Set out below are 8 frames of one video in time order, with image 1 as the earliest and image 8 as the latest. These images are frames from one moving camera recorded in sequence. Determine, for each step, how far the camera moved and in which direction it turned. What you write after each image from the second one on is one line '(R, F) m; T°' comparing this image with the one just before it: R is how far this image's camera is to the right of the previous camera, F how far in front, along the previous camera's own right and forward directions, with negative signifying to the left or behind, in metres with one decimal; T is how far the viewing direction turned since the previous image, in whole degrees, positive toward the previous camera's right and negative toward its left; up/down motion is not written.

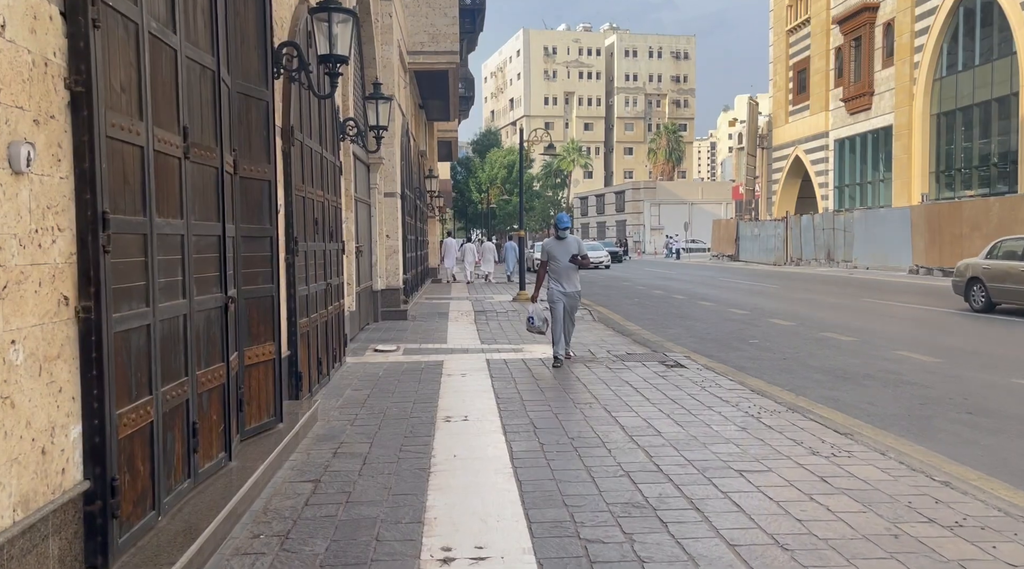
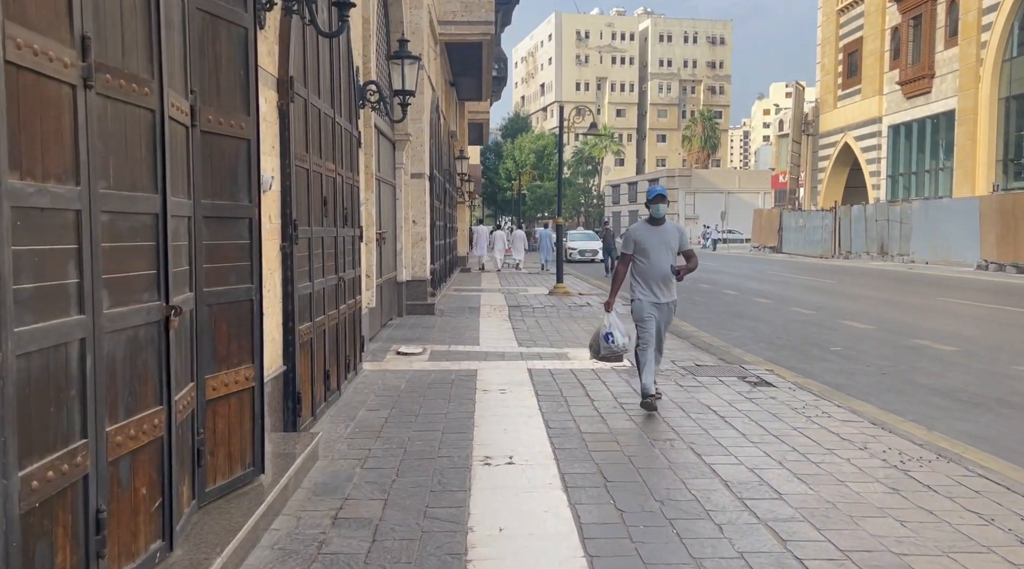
(-0.2, +1.7) m; -2°
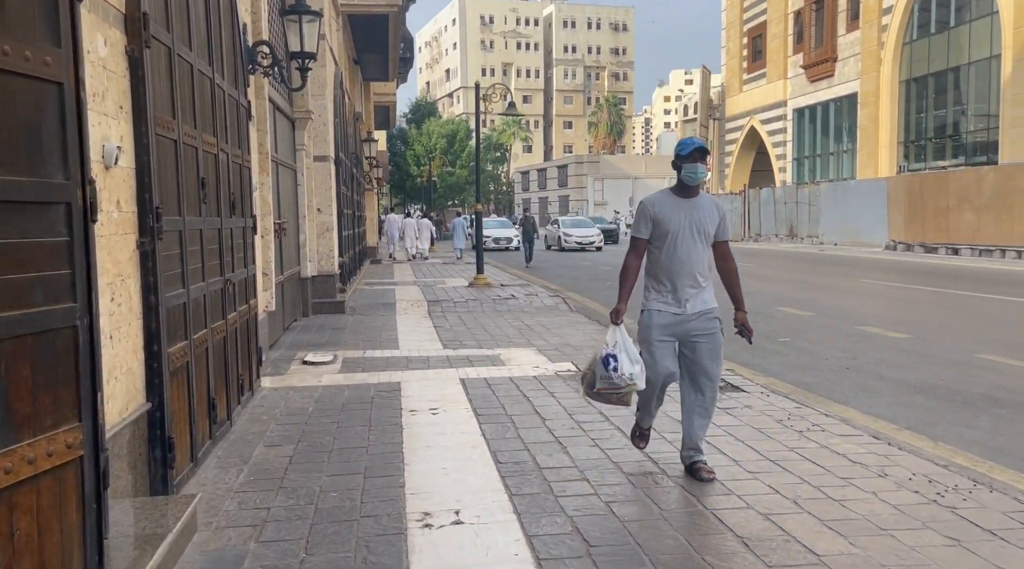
(-0.1, +1.3) m; +6°
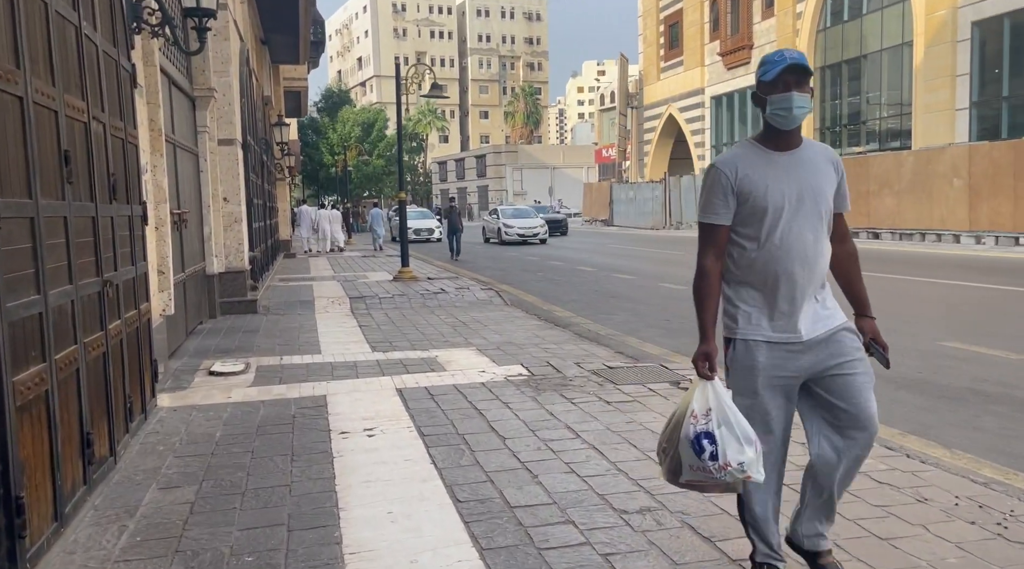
(-0.2, +1.0) m; +5°
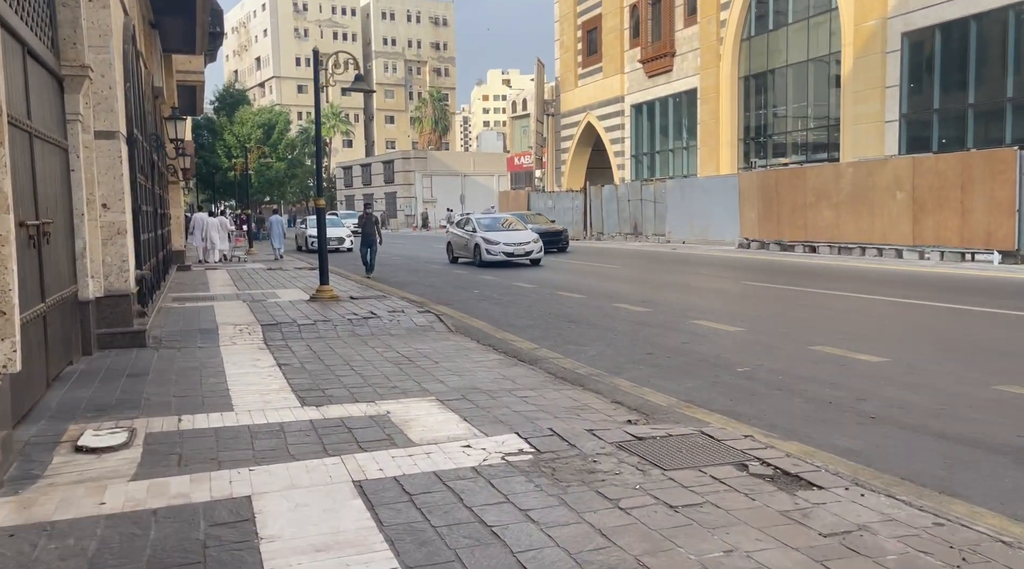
(-0.5, +1.9) m; +6°
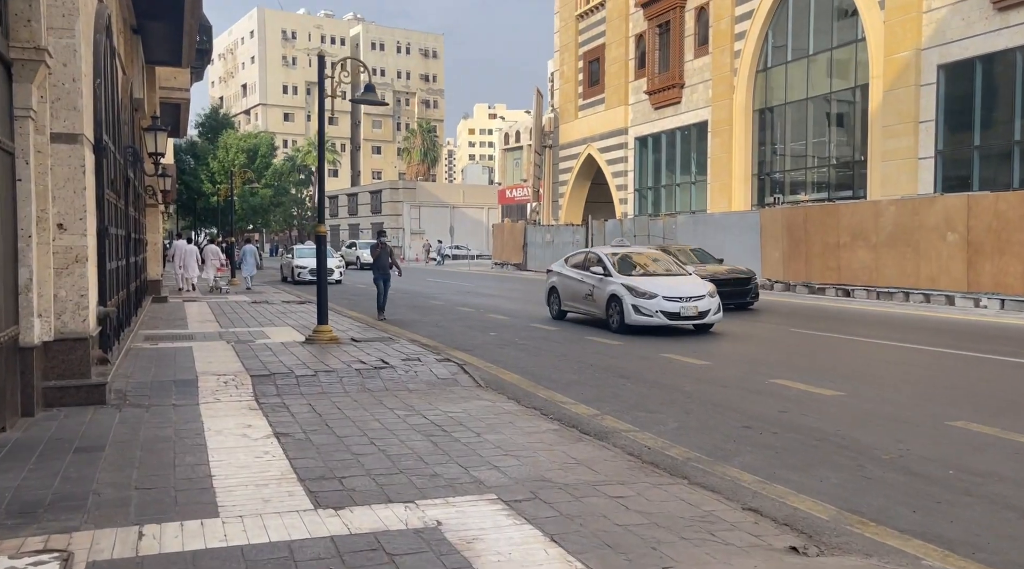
(-0.7, +1.9) m; +1°
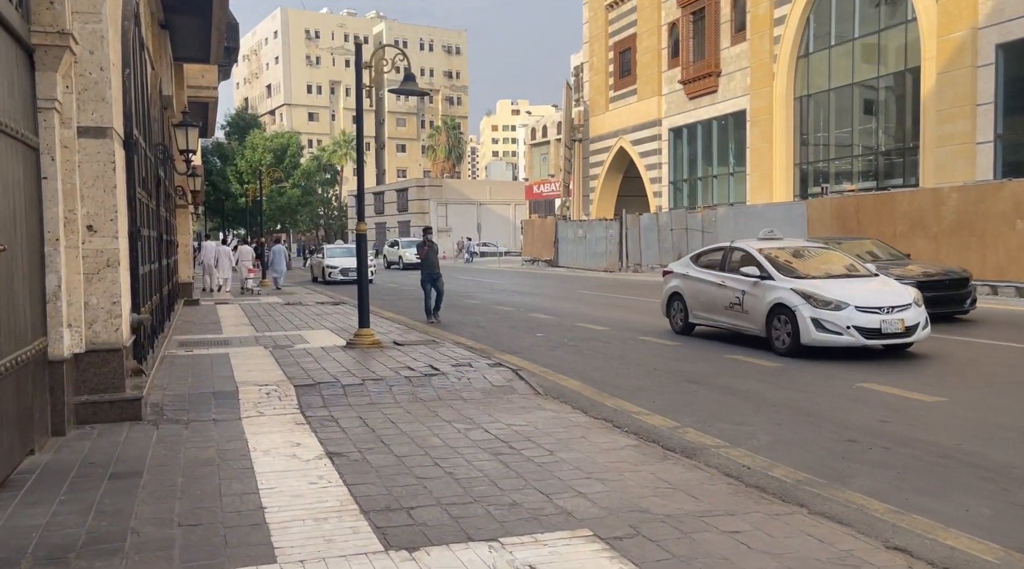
(-0.4, +0.7) m; -2°
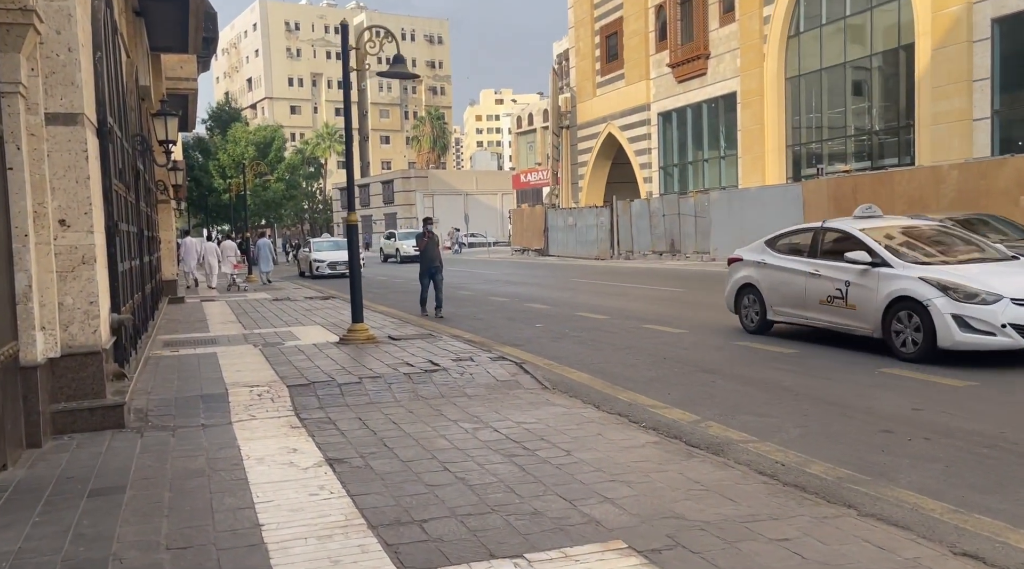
(-0.2, +0.5) m; +1°
